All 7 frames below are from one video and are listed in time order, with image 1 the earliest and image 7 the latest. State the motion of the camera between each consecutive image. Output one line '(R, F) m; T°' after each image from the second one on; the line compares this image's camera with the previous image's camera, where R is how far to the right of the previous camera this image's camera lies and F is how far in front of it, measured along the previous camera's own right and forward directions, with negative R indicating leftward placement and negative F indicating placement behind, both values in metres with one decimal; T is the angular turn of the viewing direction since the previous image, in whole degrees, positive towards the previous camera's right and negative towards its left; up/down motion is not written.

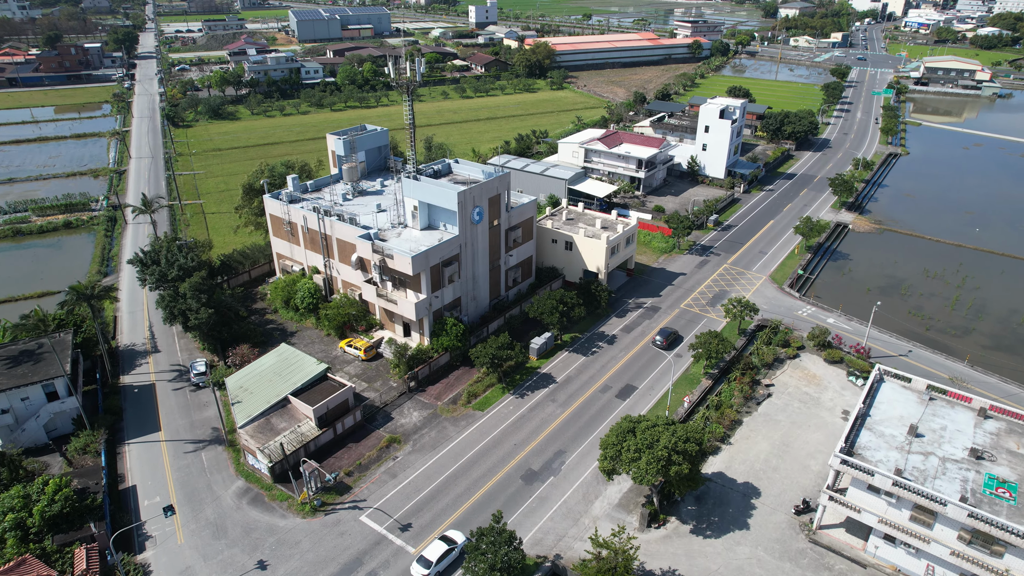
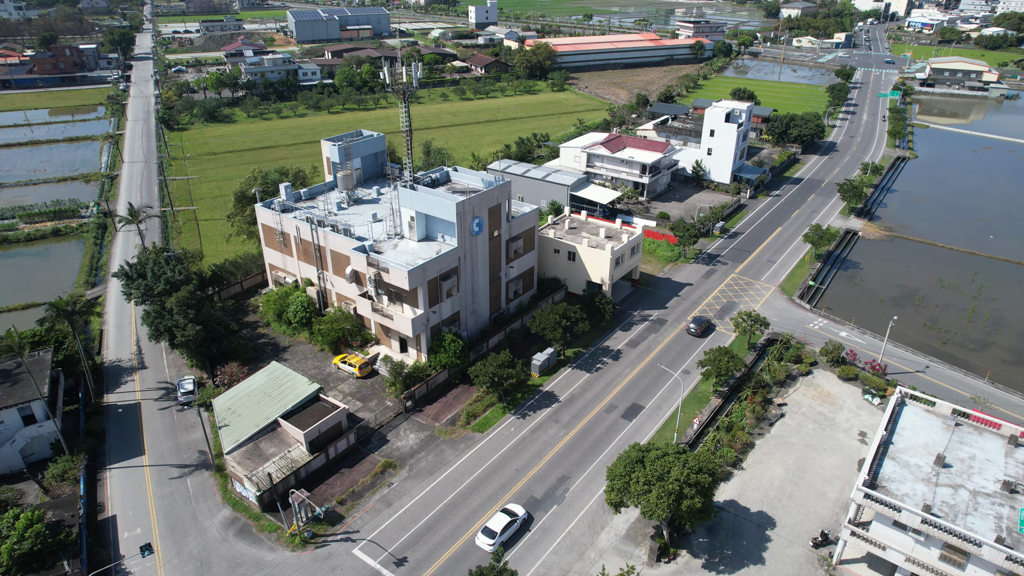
(0.0, +1.6) m; 0°
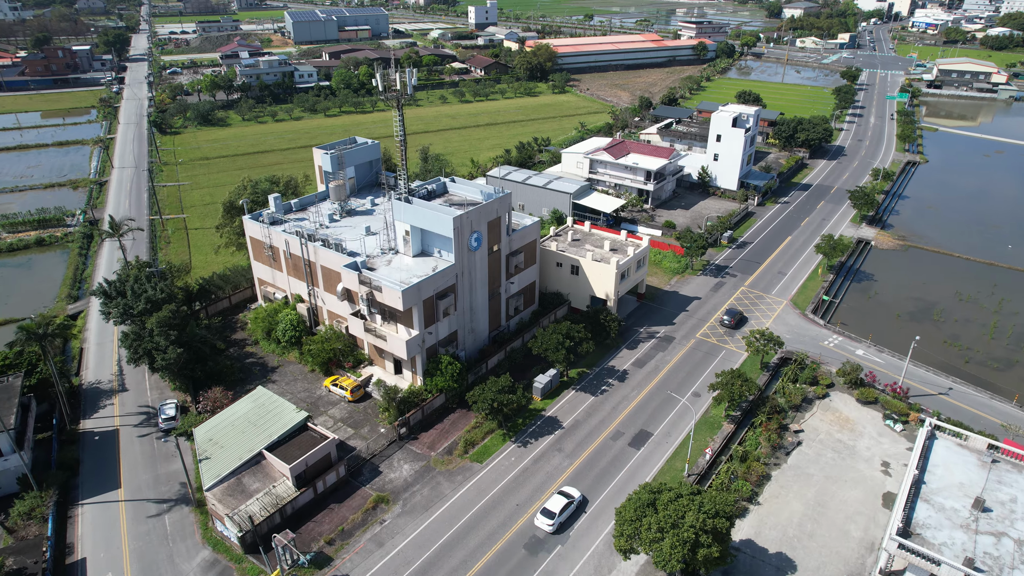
(0.0, +2.1) m; 0°
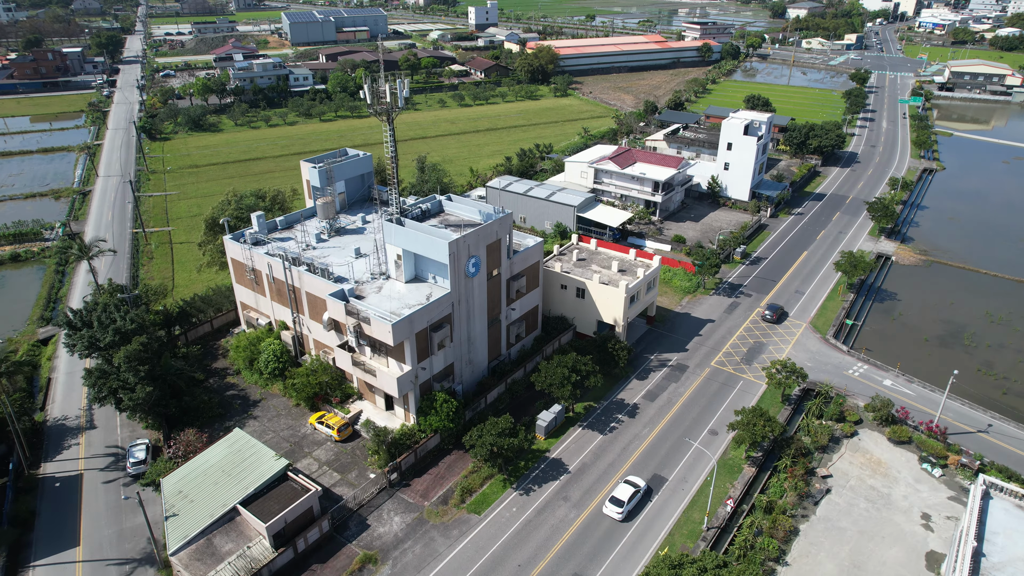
(0.0, +3.0) m; 0°
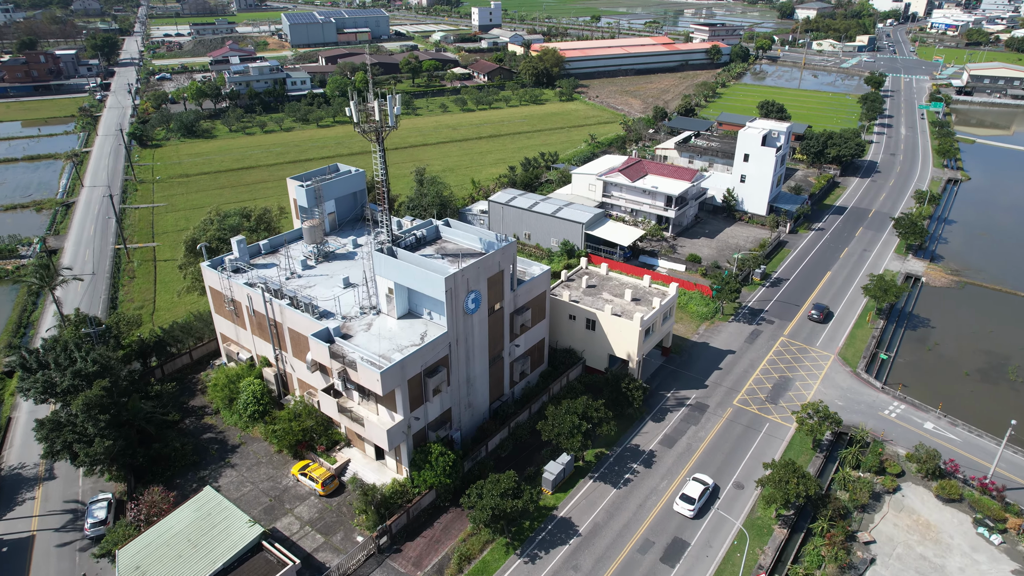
(0.0, +3.4) m; 0°
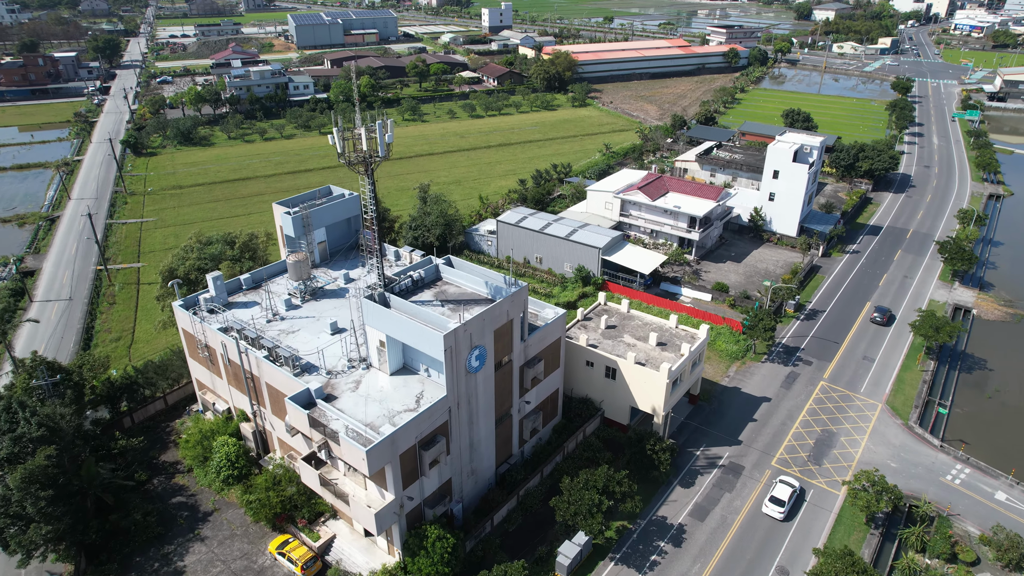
(-0.1, +4.2) m; -1°
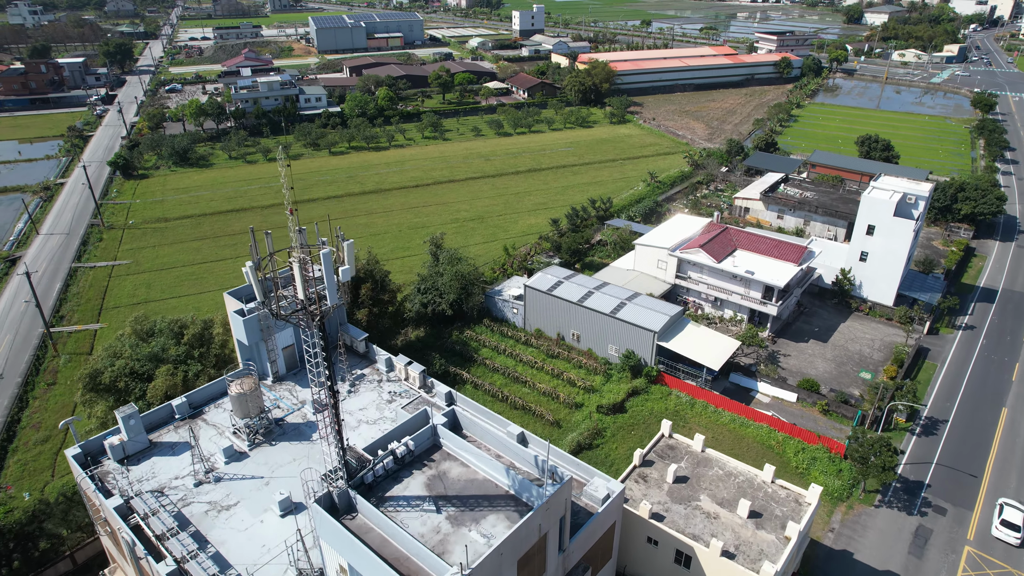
(-0.4, +9.8) m; -2°
